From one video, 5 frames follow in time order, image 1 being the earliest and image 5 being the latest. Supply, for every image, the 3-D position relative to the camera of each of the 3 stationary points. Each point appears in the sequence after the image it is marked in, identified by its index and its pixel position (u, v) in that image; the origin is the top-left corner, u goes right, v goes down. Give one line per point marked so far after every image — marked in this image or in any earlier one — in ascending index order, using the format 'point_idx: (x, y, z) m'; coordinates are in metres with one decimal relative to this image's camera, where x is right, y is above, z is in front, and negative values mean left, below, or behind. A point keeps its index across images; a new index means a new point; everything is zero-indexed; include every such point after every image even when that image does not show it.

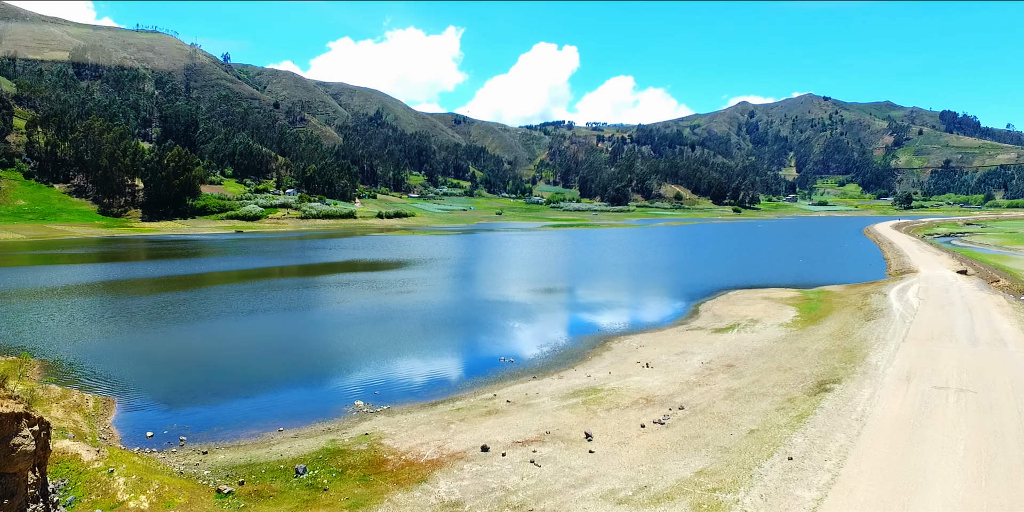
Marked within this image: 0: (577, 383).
0: (+2.1, -4.2, +16.7) m
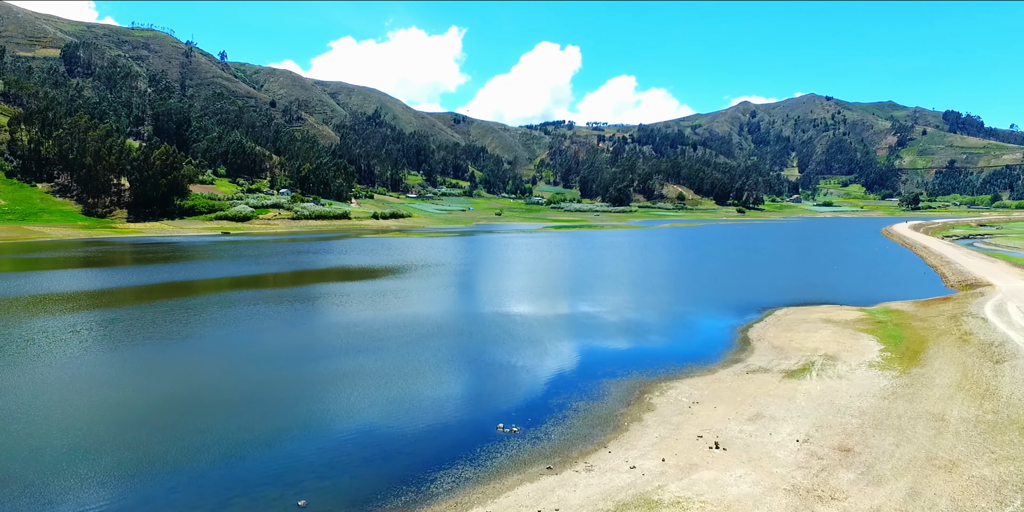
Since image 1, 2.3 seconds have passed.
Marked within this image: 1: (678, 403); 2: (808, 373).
0: (+2.2, -4.8, +10.7) m
1: (+4.9, -4.4, +15.3) m
2: (+10.1, -4.0, +17.5) m
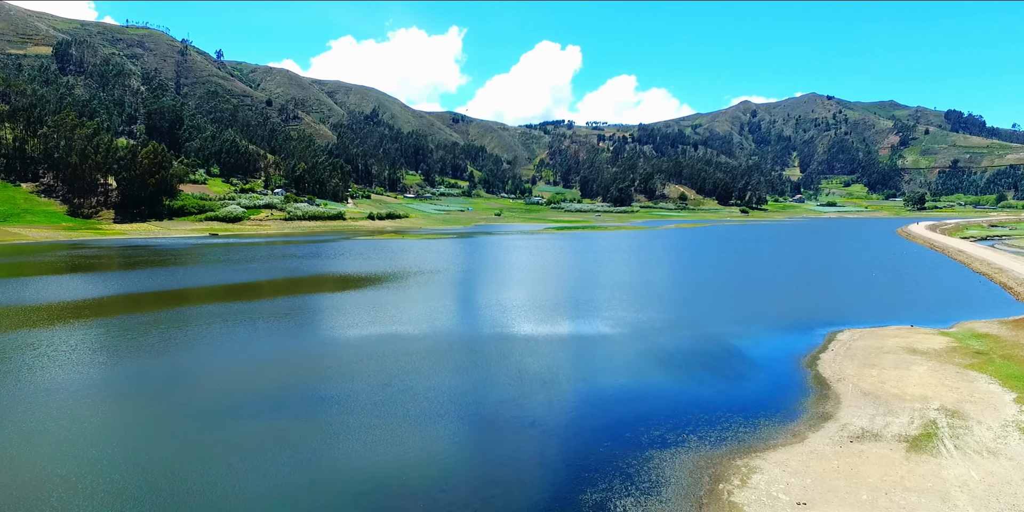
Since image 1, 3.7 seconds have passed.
0: (+2.5, -5.3, +5.6) m
1: (+5.2, -4.9, +10.3) m
2: (+10.3, -4.5, +12.5) m
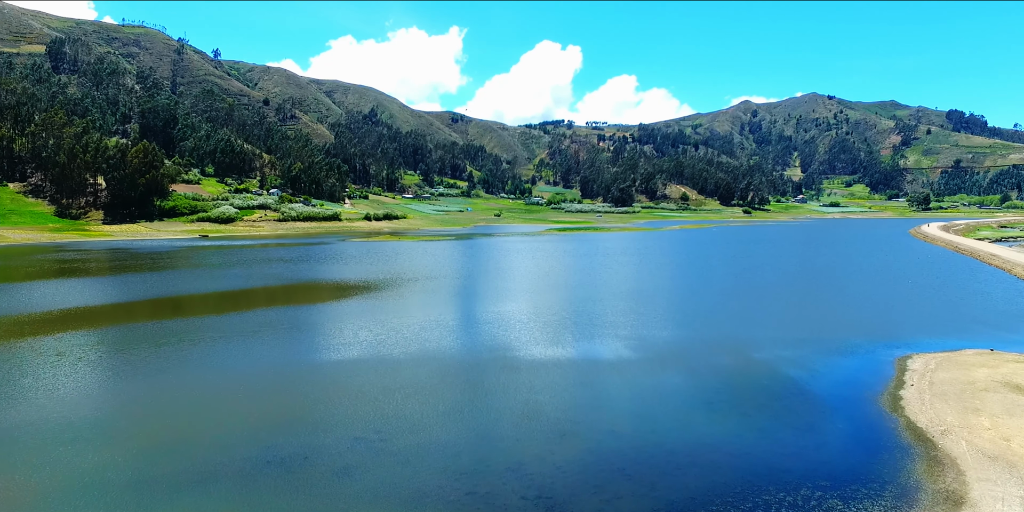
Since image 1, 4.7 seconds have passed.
0: (+2.7, -5.8, +1.7) m
1: (+5.4, -5.3, +6.3) m
2: (+10.6, -5.0, +8.5) m
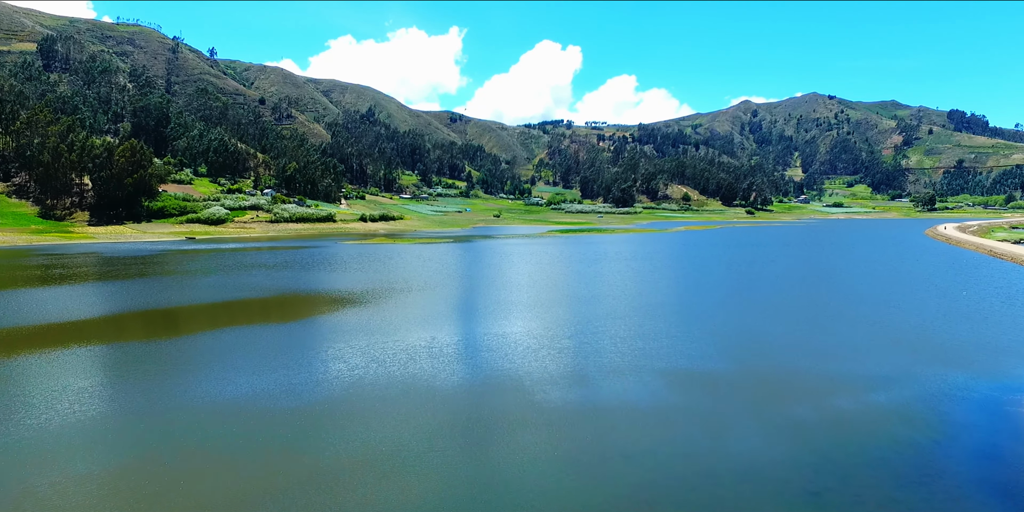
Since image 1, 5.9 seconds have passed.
0: (+3.1, -6.3, -3.1) m
1: (+5.8, -5.9, +1.5) m
2: (+11.0, -5.5, +3.7) m
